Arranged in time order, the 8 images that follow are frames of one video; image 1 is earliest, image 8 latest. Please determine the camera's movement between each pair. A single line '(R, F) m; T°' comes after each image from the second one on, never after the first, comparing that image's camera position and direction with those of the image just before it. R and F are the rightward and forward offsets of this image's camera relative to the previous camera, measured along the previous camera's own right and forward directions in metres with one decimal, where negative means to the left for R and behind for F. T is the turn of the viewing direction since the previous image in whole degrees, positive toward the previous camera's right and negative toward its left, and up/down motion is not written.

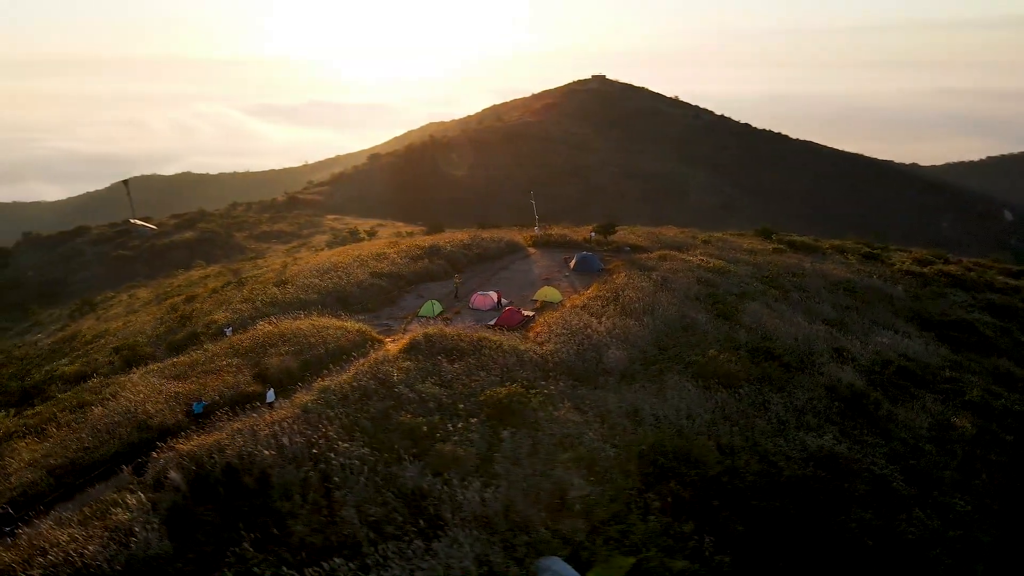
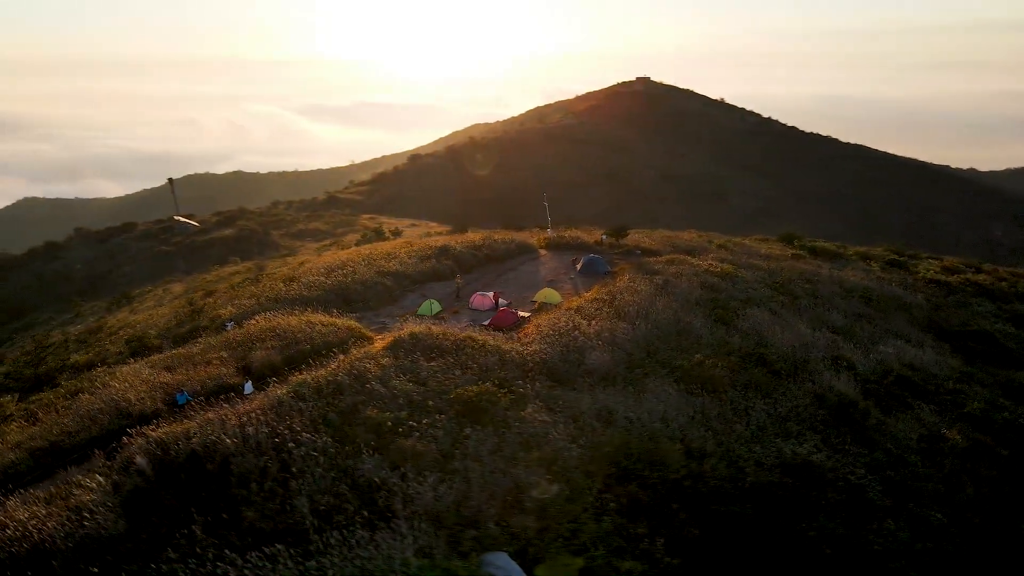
(+0.9, -0.1) m; -3°
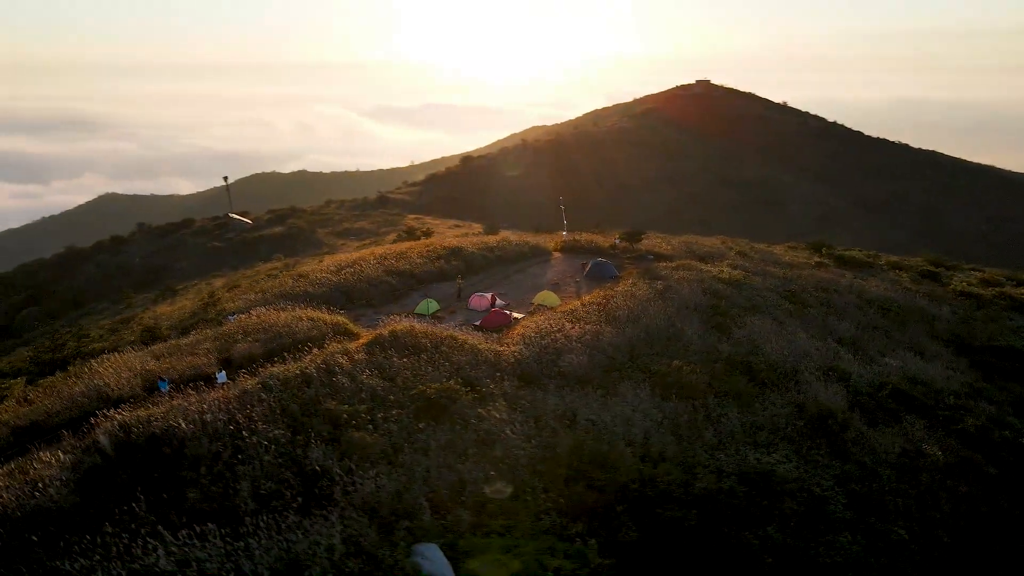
(+1.2, -0.2) m; -4°
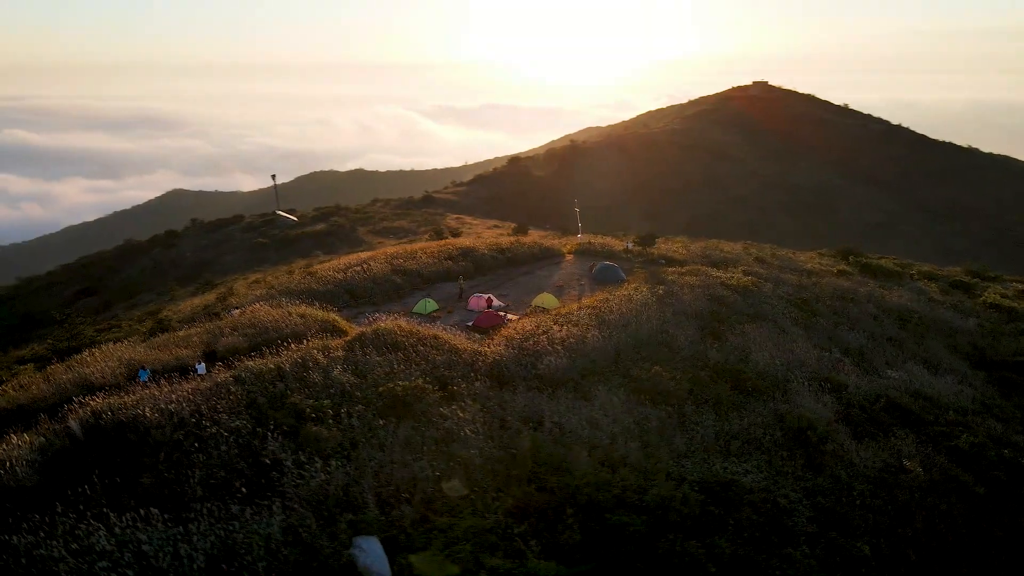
(+1.2, -0.1) m; -4°
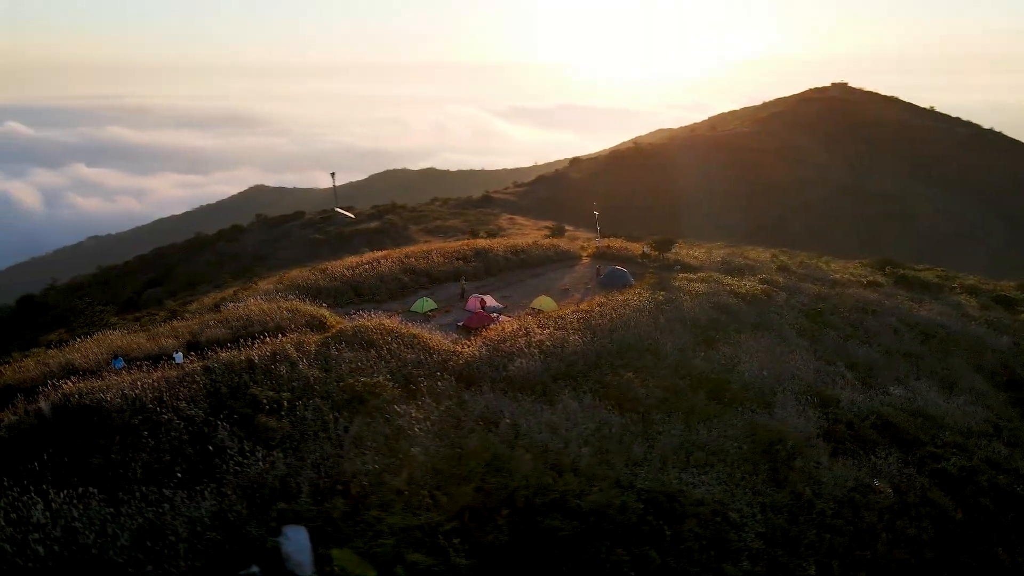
(+1.5, 0.0) m; -5°
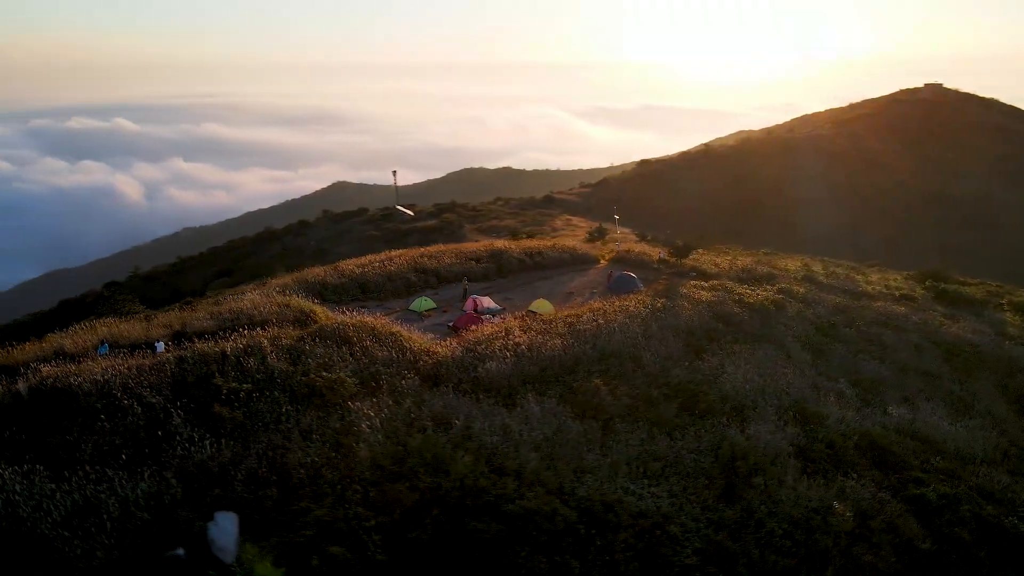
(+1.7, 0.0) m; -6°
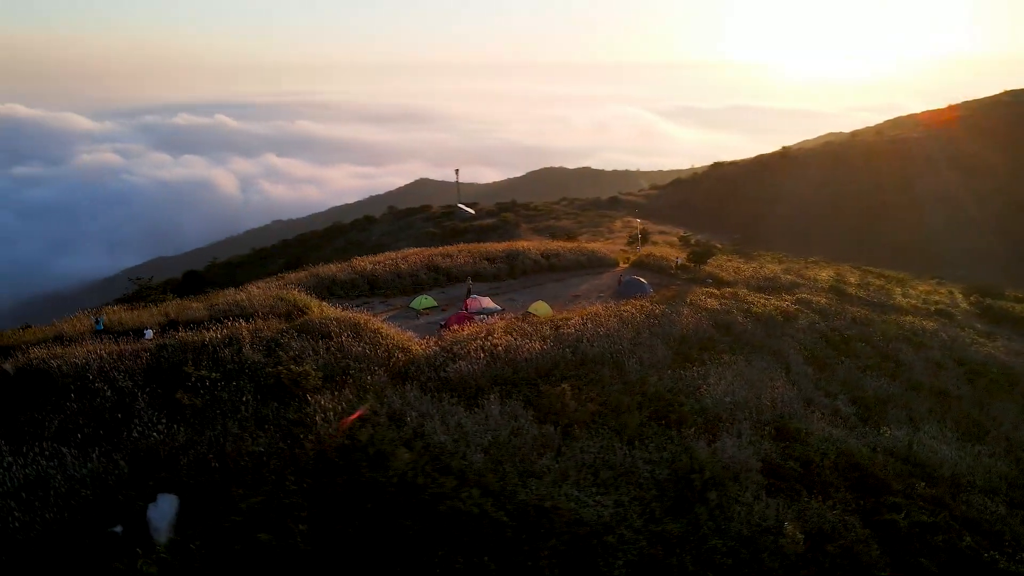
(+1.7, 0.0) m; -6°
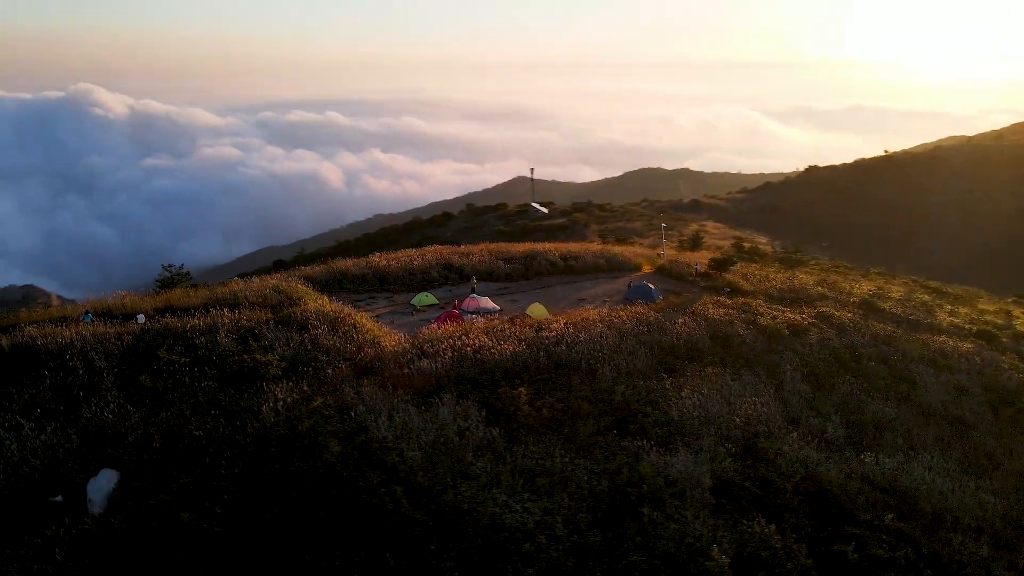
(+2.1, +0.1) m; -7°
